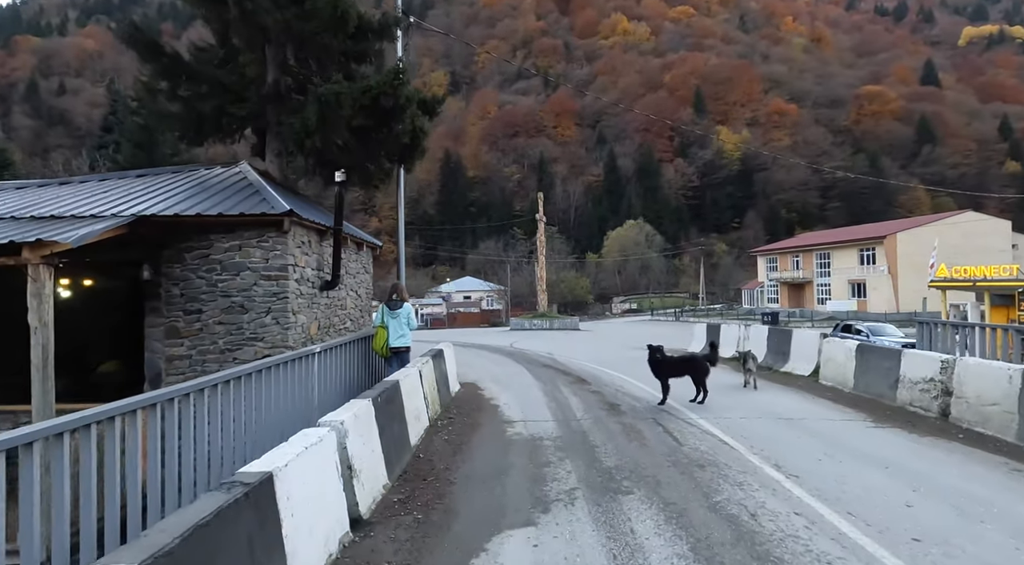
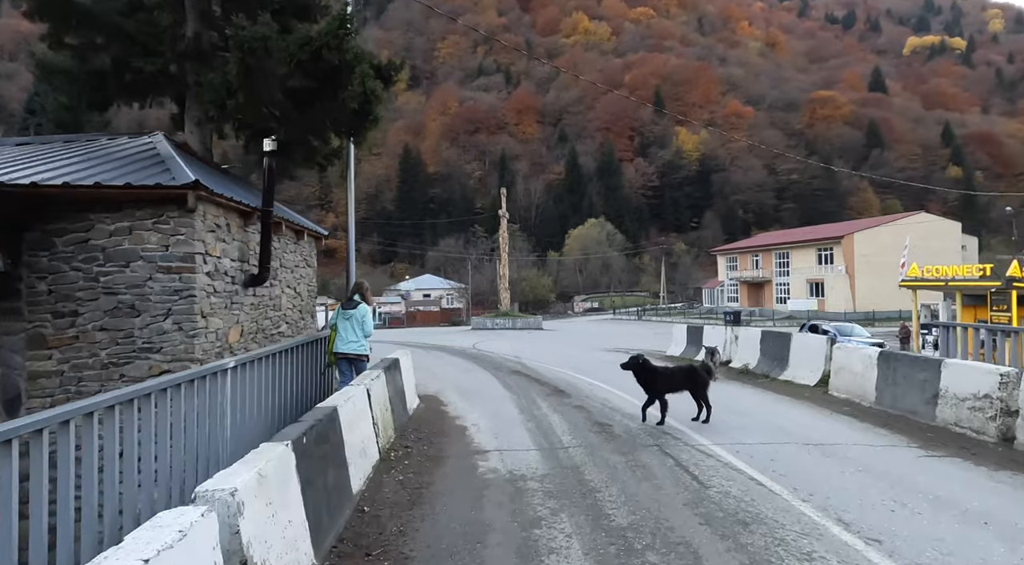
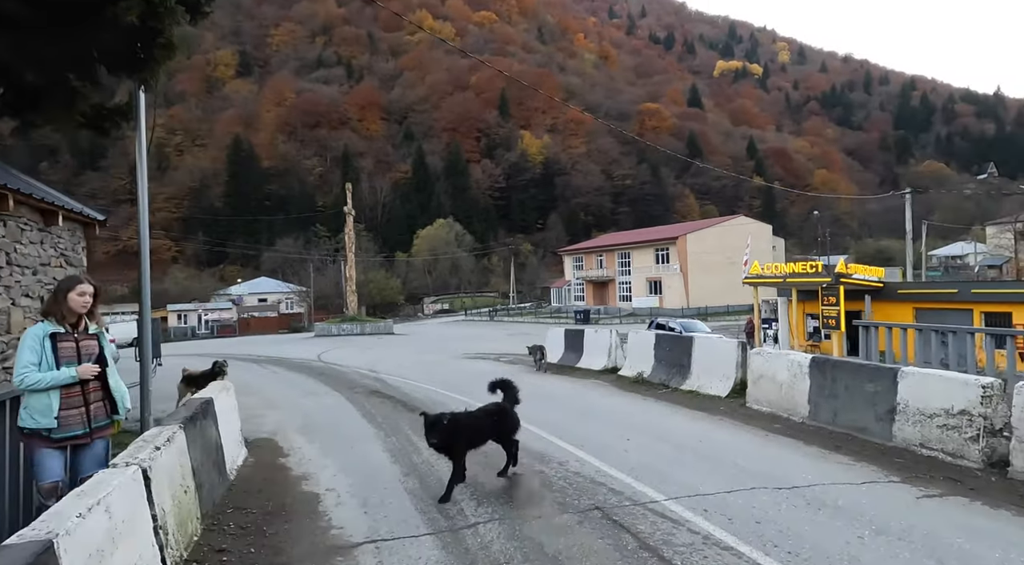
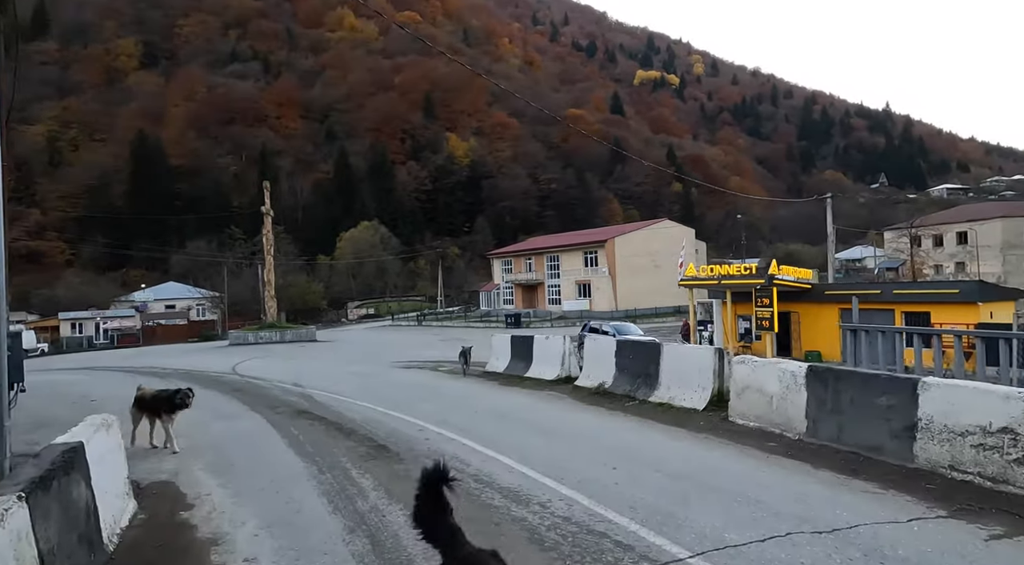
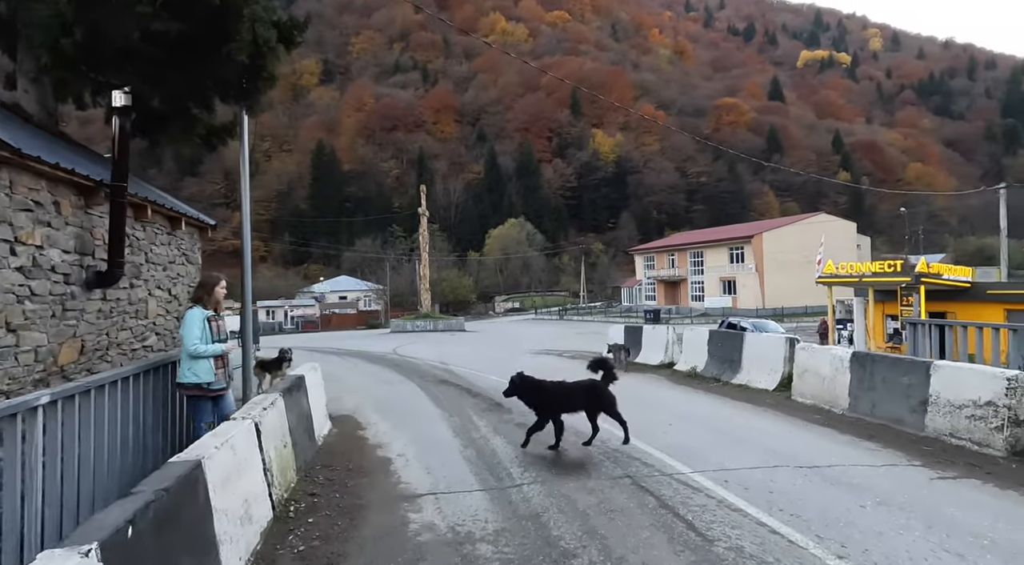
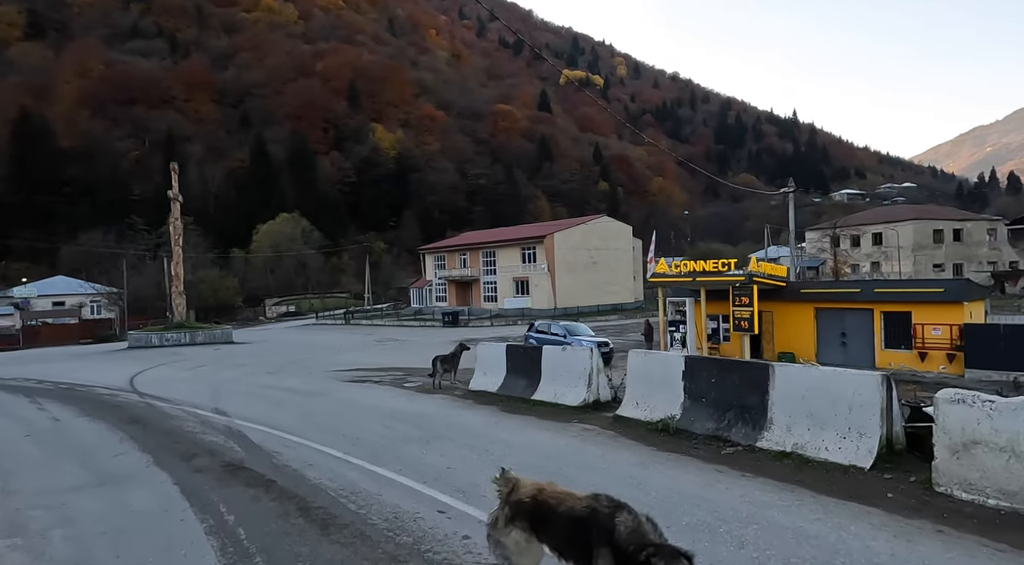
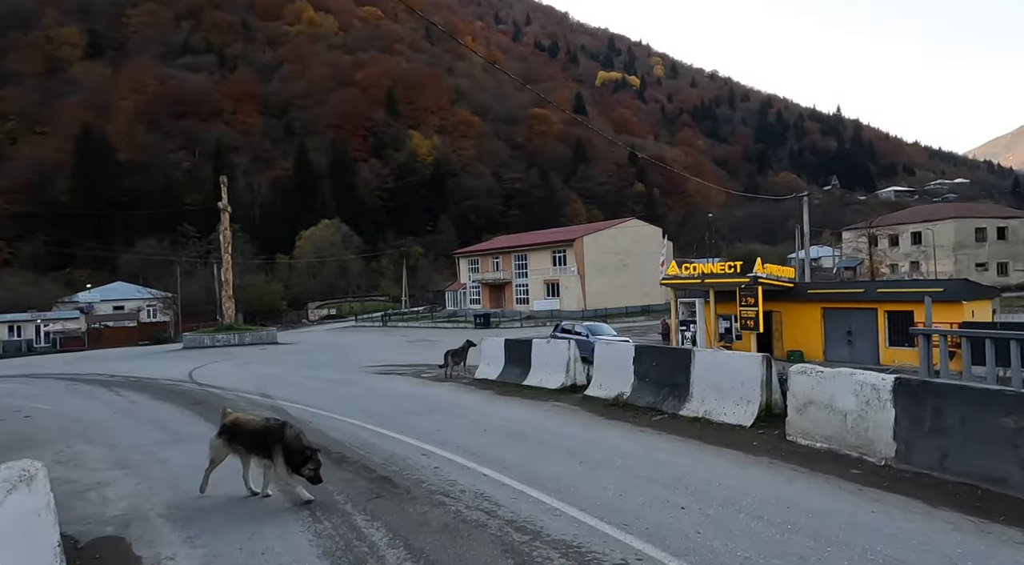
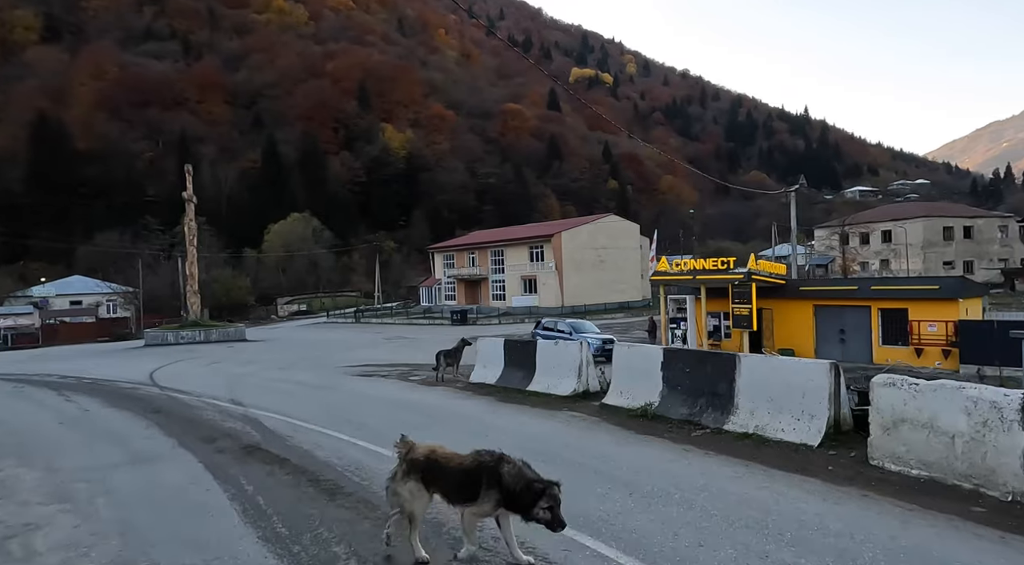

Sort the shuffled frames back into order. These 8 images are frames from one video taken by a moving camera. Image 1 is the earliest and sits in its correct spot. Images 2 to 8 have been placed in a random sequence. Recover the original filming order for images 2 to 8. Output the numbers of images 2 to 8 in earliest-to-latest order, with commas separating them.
2, 5, 3, 4, 7, 8, 6
